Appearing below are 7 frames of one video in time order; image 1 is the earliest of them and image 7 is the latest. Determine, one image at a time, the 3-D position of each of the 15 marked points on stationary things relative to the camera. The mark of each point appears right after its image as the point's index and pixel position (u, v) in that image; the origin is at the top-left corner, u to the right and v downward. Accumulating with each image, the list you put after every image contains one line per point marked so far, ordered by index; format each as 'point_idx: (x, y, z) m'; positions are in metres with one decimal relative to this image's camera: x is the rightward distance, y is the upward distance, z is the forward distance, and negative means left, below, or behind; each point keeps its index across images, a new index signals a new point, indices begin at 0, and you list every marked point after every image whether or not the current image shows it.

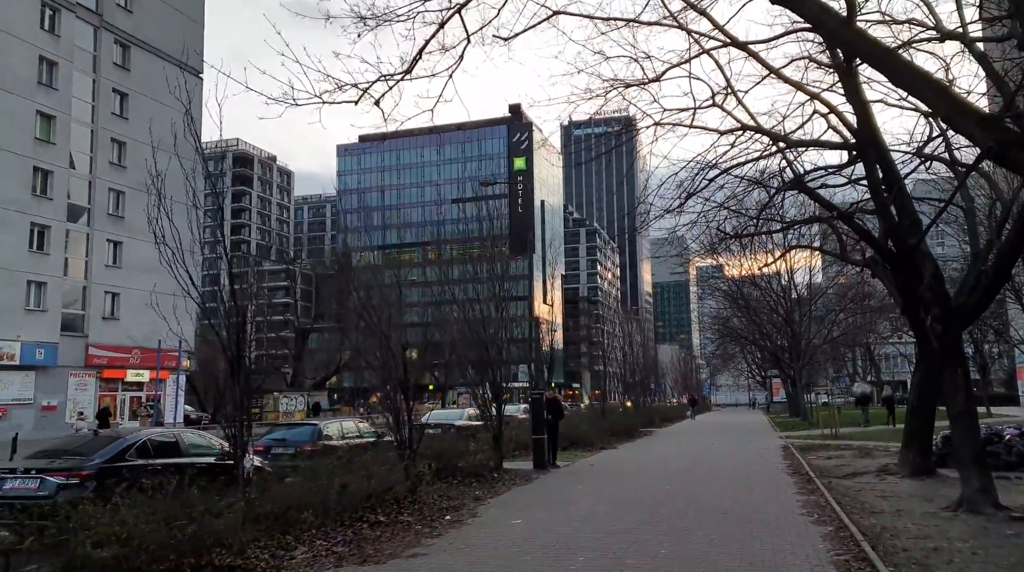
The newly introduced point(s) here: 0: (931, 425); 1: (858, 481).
0: (+6.4, -2.1, +14.3) m
1: (+5.1, -2.9, +14.0) m
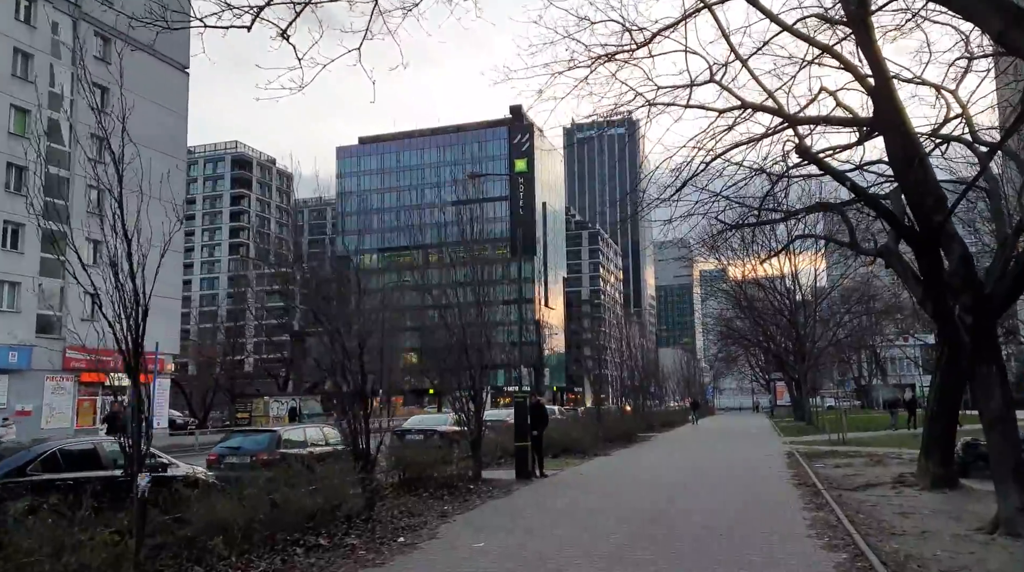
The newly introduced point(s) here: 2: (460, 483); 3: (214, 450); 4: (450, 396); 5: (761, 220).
0: (+6.0, -1.9, +12.8) m
1: (+4.8, -2.8, +12.6) m
2: (-0.9, -3.2, +15.3) m
3: (-4.5, -2.5, +14.4) m
4: (-1.2, -2.0, +17.1) m
5: (+4.6, +1.2, +16.3) m
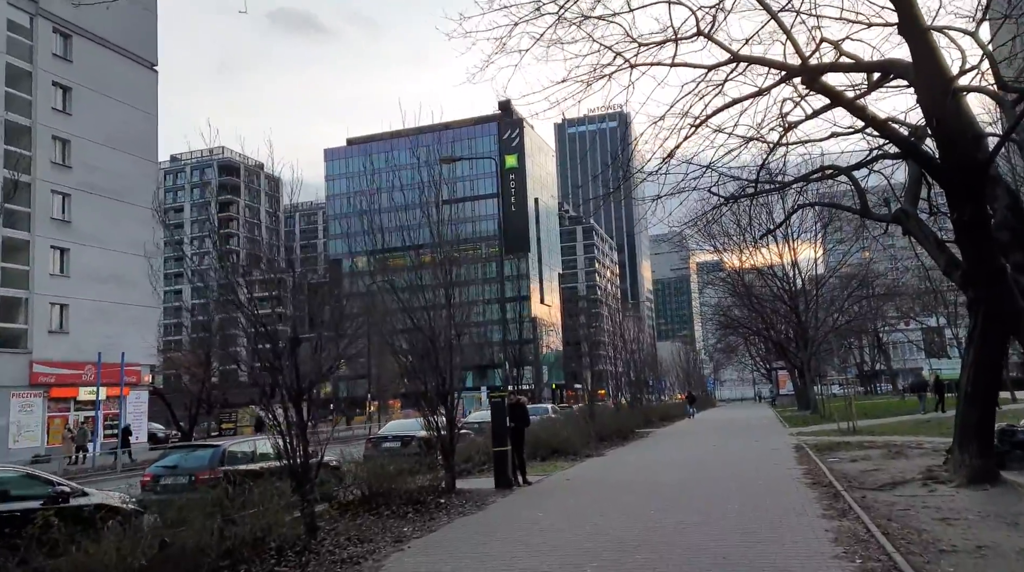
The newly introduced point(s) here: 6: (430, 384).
0: (+5.6, -1.5, +11.1) m
1: (+4.5, -2.4, +10.9) m
2: (-1.2, -3.0, +13.6) m
3: (-4.9, -2.5, +12.7) m
4: (-1.6, -1.9, +15.4) m
5: (+4.1, +1.5, +14.6) m
6: (-1.3, -1.5, +14.8) m
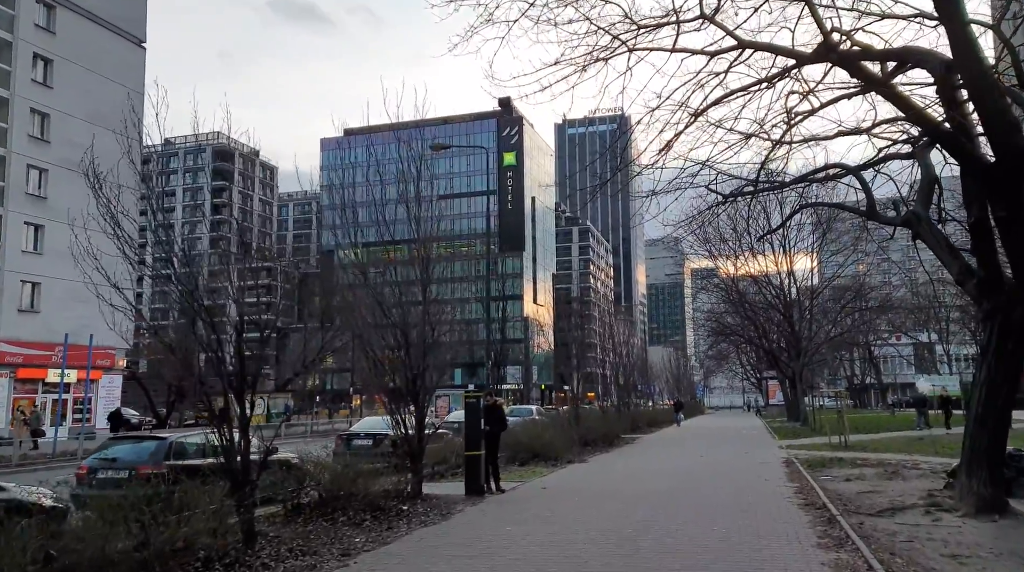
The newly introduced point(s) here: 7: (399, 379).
0: (+5.3, -1.7, +10.2) m
1: (+4.1, -2.5, +9.9) m
2: (-1.6, -2.9, +12.7) m
3: (-5.3, -2.2, +11.7) m
4: (-2.0, -1.7, +14.4) m
5: (+3.9, +1.5, +13.7) m
6: (-1.7, -1.4, +13.8) m
7: (-1.7, -1.4, +13.8) m
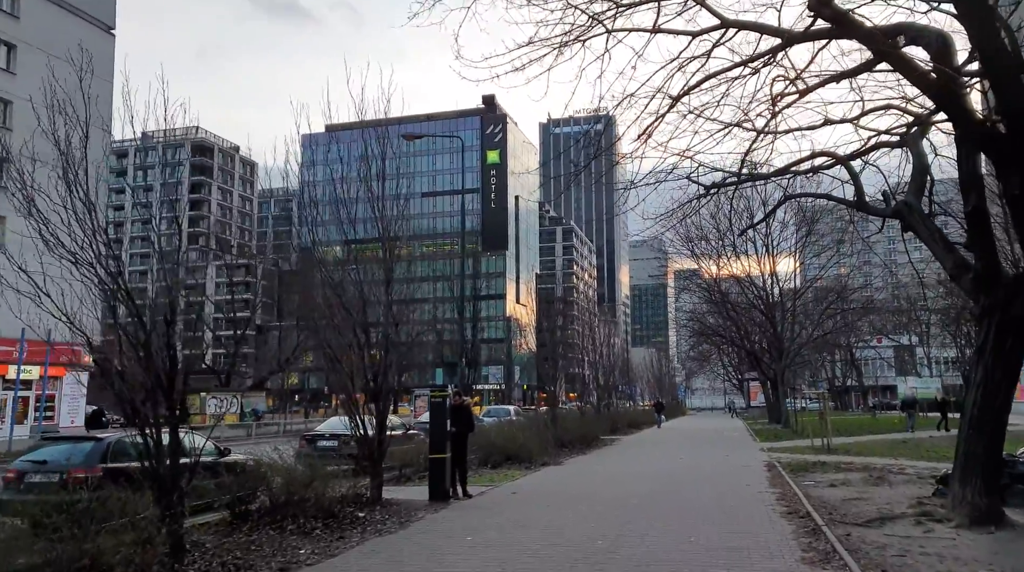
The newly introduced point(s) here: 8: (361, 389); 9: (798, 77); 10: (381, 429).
0: (+4.9, -1.6, +9.5) m
1: (+3.7, -2.4, +9.3) m
2: (-2.0, -2.8, +11.9) m
3: (-5.7, -2.1, +10.9) m
4: (-2.4, -1.6, +13.6) m
5: (+3.4, +1.5, +13.0) m
6: (-2.1, -1.2, +13.0) m
7: (-2.1, -1.3, +13.1) m
8: (-2.1, -1.4, +13.1) m
9: (+3.5, +2.5, +11.5) m
10: (-1.8, -1.9, +13.1) m
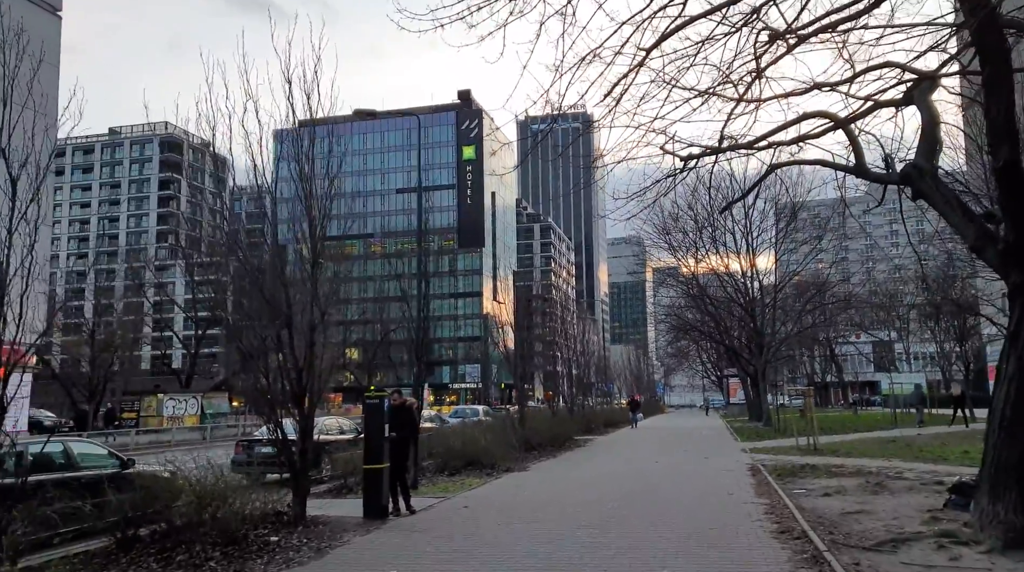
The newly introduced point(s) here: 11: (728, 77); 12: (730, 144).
0: (+4.4, -1.4, +7.9) m
1: (+3.2, -2.2, +7.6) m
2: (-2.6, -2.6, +10.1) m
3: (-6.2, -1.9, +9.0) m
4: (-3.0, -1.4, +11.8) m
5: (+2.8, +1.7, +11.3) m
6: (-2.7, -1.0, +11.2) m
7: (-2.7, -1.1, +11.2) m
8: (-2.7, -1.2, +11.3) m
9: (+2.9, +2.7, +9.9) m
10: (-2.4, -1.7, +11.3) m
11: (+2.4, +2.3, +10.4) m
12: (+2.6, +1.7, +11.3) m
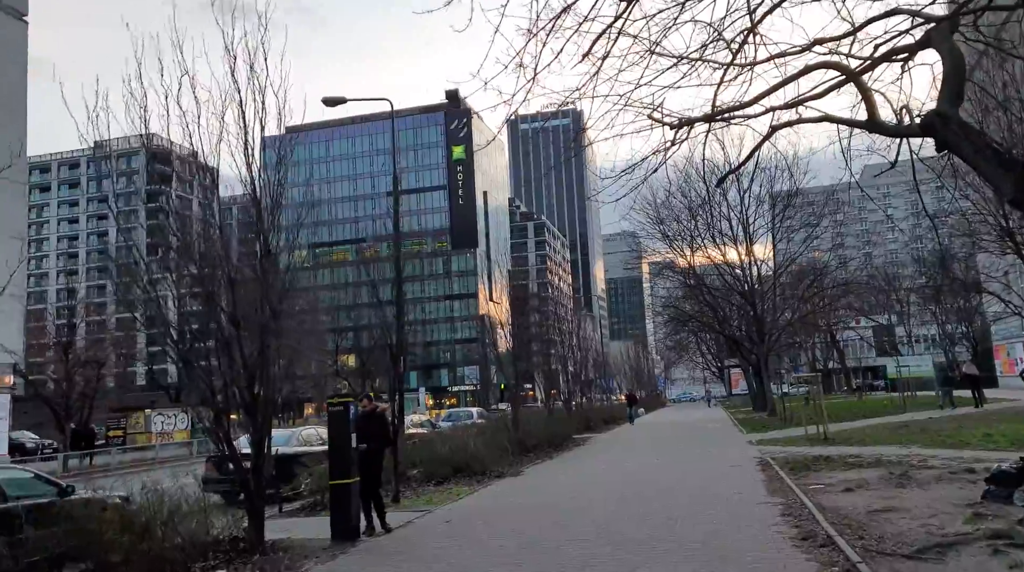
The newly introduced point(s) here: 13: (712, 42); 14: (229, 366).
0: (+4.2, -1.0, +6.7) m
1: (+3.0, -1.9, +6.4) m
2: (-2.8, -2.6, +8.9) m
3: (-6.4, -2.0, +7.8) m
4: (-3.2, -1.4, +10.6) m
5: (+2.5, +2.0, +10.1) m
6: (-2.9, -1.0, +10.0) m
7: (-3.0, -1.1, +10.0) m
8: (-2.9, -1.2, +10.1) m
9: (+2.5, +3.0, +8.7) m
10: (-2.6, -1.7, +10.1) m
11: (+2.0, +2.5, +9.2) m
12: (+2.3, +1.9, +10.1) m
13: (+2.0, +2.4, +9.3) m
14: (-2.9, -0.8, +10.1) m
